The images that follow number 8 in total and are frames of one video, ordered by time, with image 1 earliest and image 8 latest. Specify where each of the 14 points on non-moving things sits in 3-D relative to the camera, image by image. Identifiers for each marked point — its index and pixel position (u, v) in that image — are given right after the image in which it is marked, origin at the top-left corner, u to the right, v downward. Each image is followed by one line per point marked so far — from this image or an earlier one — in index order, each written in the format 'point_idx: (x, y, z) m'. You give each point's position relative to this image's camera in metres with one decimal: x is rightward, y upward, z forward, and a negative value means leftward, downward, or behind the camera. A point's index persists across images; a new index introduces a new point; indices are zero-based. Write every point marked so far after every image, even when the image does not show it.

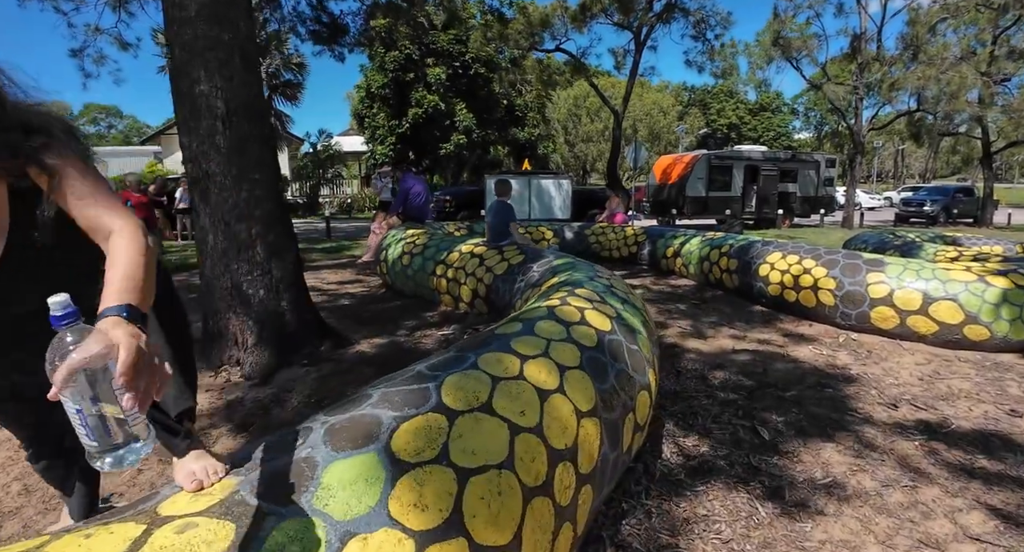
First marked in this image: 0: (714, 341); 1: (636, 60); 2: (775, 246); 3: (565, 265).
0: (+2.0, -0.6, +5.2) m
1: (+3.7, +6.3, +15.2) m
2: (+3.3, +0.4, +6.5) m
3: (+0.4, +0.1, +3.9) m
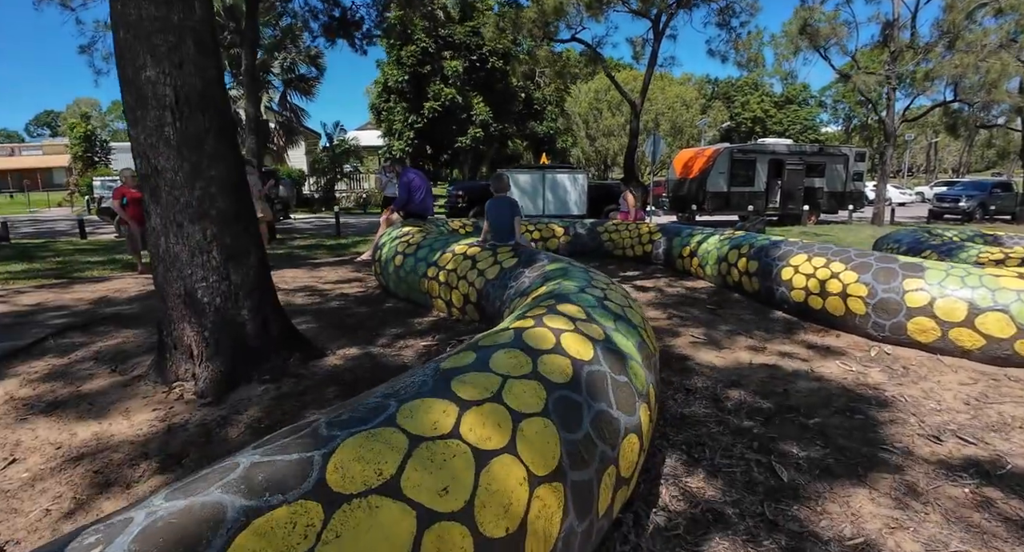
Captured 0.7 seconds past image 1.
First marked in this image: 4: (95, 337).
0: (+2.0, -0.7, +4.7) m
1: (+4.0, +6.4, +14.5) m
2: (+3.3, +0.3, +6.0) m
3: (+0.3, 0.0, +3.4) m
4: (-3.7, -0.6, +4.7) m
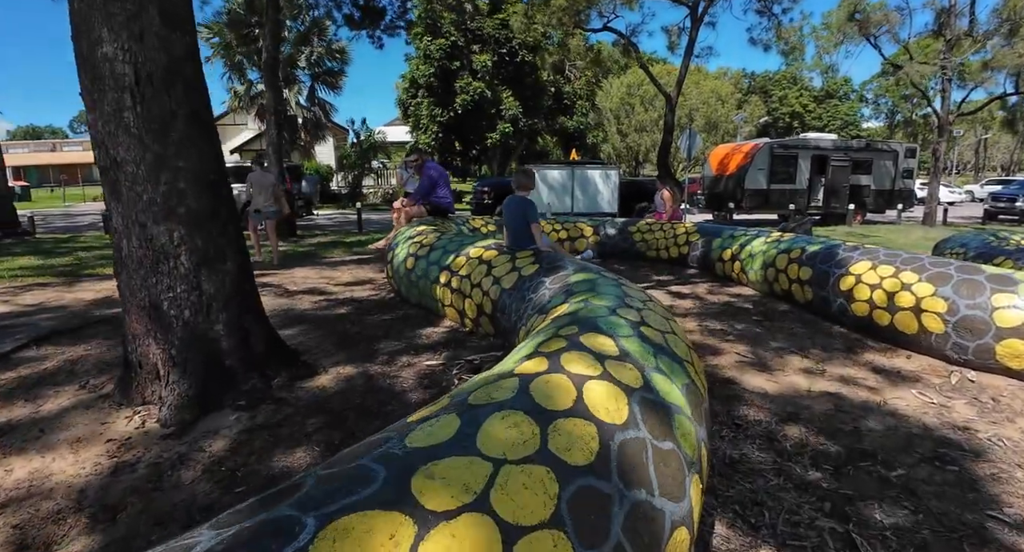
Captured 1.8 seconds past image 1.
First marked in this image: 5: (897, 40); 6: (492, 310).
0: (+2.1, -0.8, +4.0) m
1: (+4.8, +6.3, +13.7) m
2: (+3.5, +0.2, +5.2) m
3: (+0.4, 0.0, +2.9) m
4: (-3.6, -0.6, +4.3) m
5: (+12.3, +7.5, +16.6) m
6: (-0.2, -0.3, +3.8) m
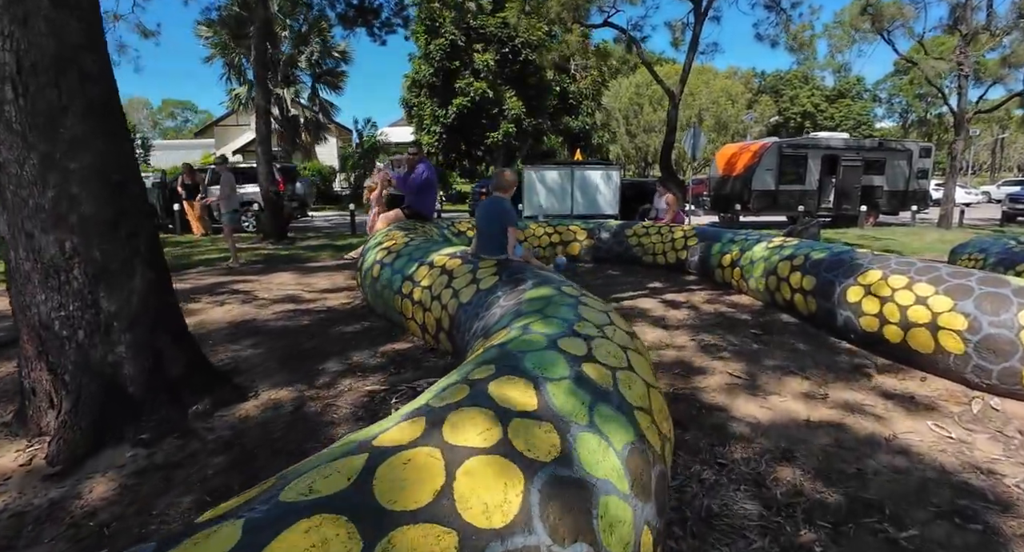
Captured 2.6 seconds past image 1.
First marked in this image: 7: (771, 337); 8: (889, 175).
0: (+1.8, -0.9, +3.6) m
1: (+4.7, +6.2, +13.2) m
2: (+3.3, +0.1, +4.8) m
3: (+0.1, -0.1, +2.5) m
4: (-3.8, -0.7, +4.0) m
5: (+12.3, +7.4, +16.0) m
6: (-0.4, -0.3, +3.4) m
7: (+2.5, -0.6, +4.9) m
8: (+12.1, +3.3, +16.7) m
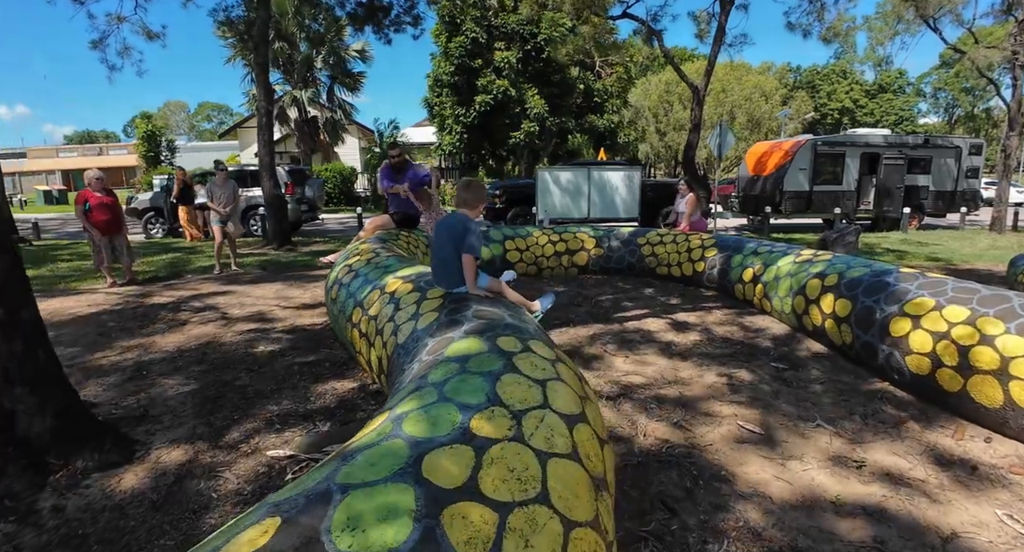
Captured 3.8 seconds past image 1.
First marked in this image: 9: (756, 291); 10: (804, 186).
0: (+1.6, -1.1, +2.8) m
1: (+5.0, +6.0, +12.3) m
2: (+3.1, -0.1, +3.9) m
3: (-0.2, -0.3, +1.8) m
4: (-4.1, -0.8, +3.5) m
5: (+12.7, +7.2, +14.6) m
6: (-0.7, -0.5, +2.8) m
7: (+2.3, -0.8, +4.2) m
8: (+12.6, +3.0, +15.4) m
9: (+2.9, -0.2, +6.2) m
10: (+8.1, +2.5, +14.4) m
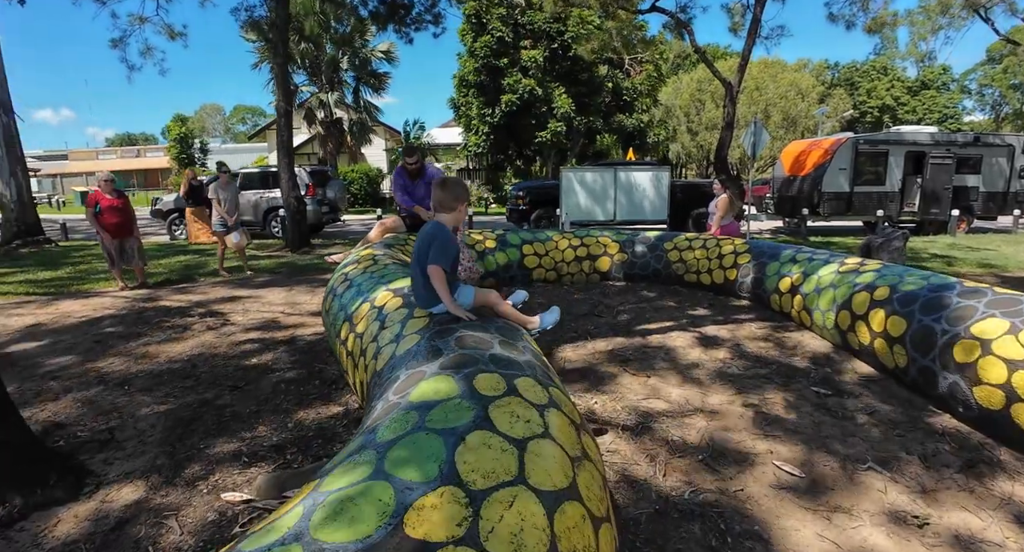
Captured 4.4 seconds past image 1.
0: (+1.6, -1.2, +2.4) m
1: (+5.5, +5.9, +11.7) m
2: (+3.2, -0.2, +3.4) m
3: (-0.3, -0.4, +1.5) m
4: (-4.0, -0.9, +3.4) m
5: (+13.4, +6.9, +13.6) m
6: (-0.7, -0.6, +2.5) m
7: (+2.3, -0.9, +3.7) m
8: (+13.2, +2.8, +14.3) m
9: (+3.1, -0.3, +5.6) m
10: (+8.7, +2.3, +13.6) m
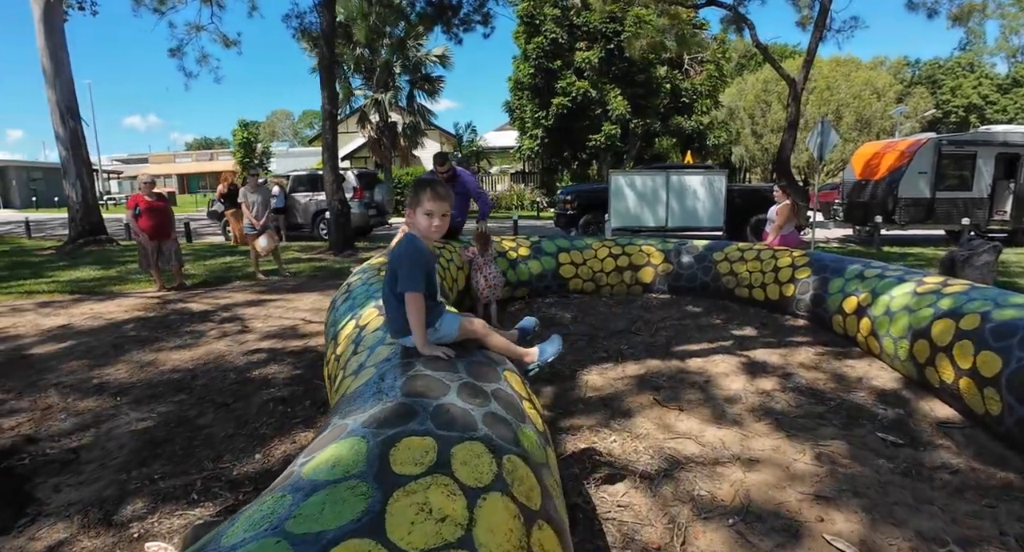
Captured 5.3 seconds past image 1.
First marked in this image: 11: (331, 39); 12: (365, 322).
0: (+1.4, -1.3, +1.8) m
1: (+6.5, +5.6, +10.7) m
2: (+3.2, -0.4, +2.7) m
3: (-0.4, -0.5, +1.1) m
4: (-4.0, -0.9, +3.4) m
5: (+14.5, +6.4, +11.8) m
6: (-0.8, -0.7, +2.2) m
7: (+2.3, -1.0, +3.0) m
8: (+14.4, +2.3, +12.5) m
9: (+3.3, -0.5, +4.9) m
10: (+9.8, +1.9, +12.3) m
11: (-3.9, +5.0, +11.0) m
12: (-0.8, -0.2, +2.8) m
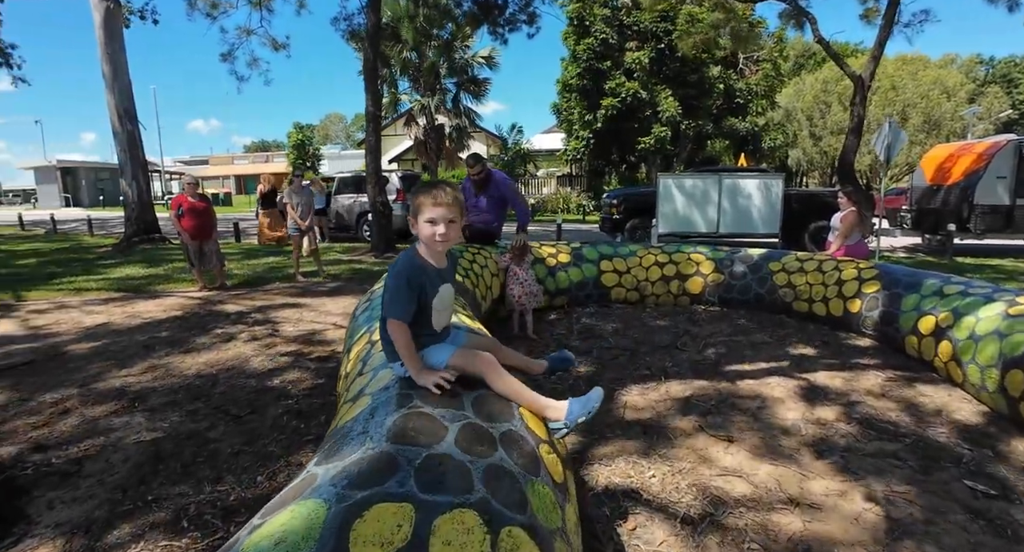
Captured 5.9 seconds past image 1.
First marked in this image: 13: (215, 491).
0: (+1.5, -1.4, +1.4) m
1: (+7.4, +5.3, +9.8) m
2: (+3.3, -0.5, +2.1) m
3: (-0.5, -0.5, +0.9) m
4: (-3.8, -0.9, +3.4) m
5: (+15.5, +6.0, +10.3) m
6: (-0.7, -0.7, +1.9) m
7: (+2.5, -1.2, +2.6) m
8: (+15.3, +1.9, +11.0) m
9: (+3.6, -0.6, +4.3) m
10: (+10.7, +1.6, +11.1) m
11: (-2.9, +5.0, +11.0) m
12: (-0.7, -0.3, +2.5) m
13: (-1.3, -1.0, +2.3) m
